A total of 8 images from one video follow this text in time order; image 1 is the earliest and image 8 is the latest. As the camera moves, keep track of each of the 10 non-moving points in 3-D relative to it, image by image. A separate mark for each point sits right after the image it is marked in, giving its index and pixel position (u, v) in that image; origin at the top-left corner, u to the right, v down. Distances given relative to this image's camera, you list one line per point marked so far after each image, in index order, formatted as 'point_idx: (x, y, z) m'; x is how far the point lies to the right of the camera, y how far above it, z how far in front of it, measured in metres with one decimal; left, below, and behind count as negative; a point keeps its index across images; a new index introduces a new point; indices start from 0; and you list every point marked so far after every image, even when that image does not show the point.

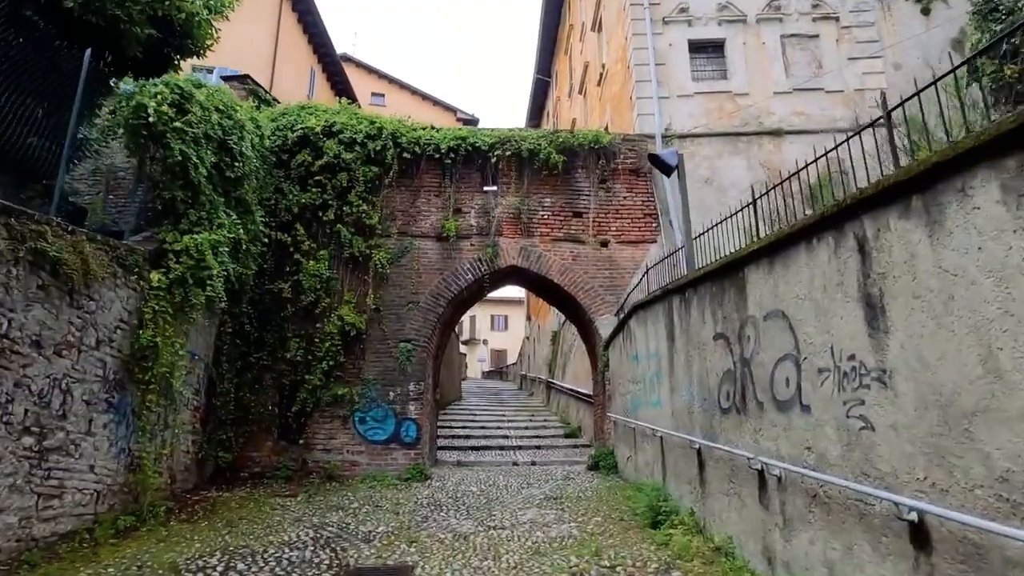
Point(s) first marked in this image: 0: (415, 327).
0: (-1.5, -0.6, +9.7) m
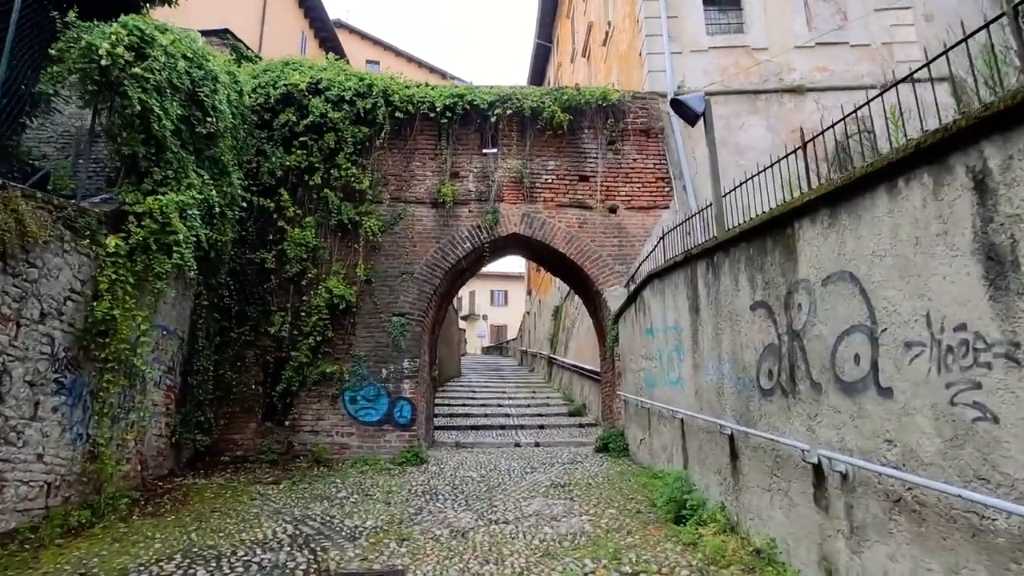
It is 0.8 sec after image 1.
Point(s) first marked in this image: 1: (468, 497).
0: (-1.4, -0.2, +9.0) m
1: (-0.4, -2.0, +6.3) m
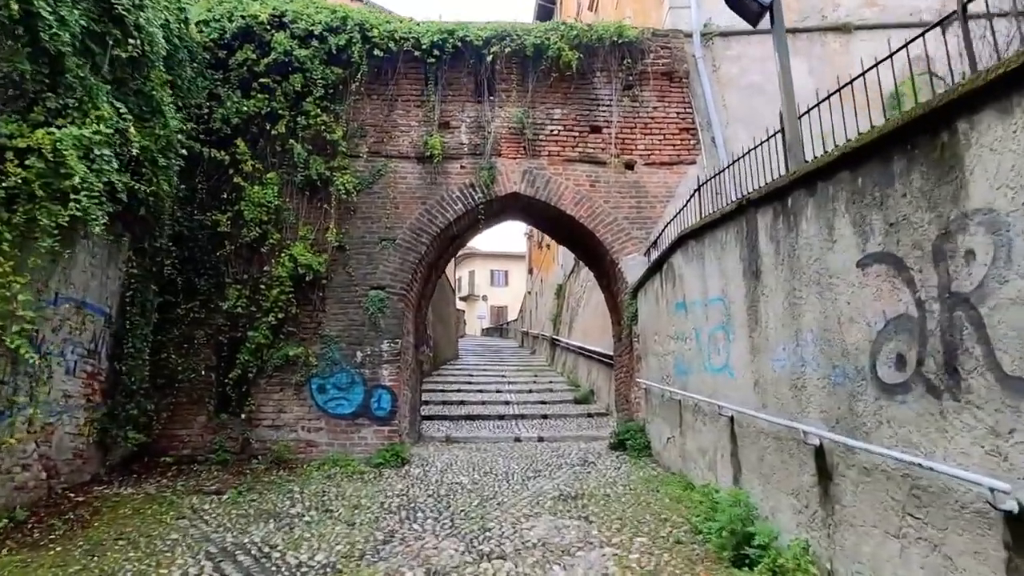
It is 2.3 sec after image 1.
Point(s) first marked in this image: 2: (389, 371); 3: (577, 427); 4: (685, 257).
0: (-1.5, +0.2, +7.6) m
1: (-0.4, -1.7, +4.9) m
2: (-1.4, -0.9, +7.2) m
3: (+0.9, -1.9, +9.0) m
4: (+1.5, +0.3, +5.7) m
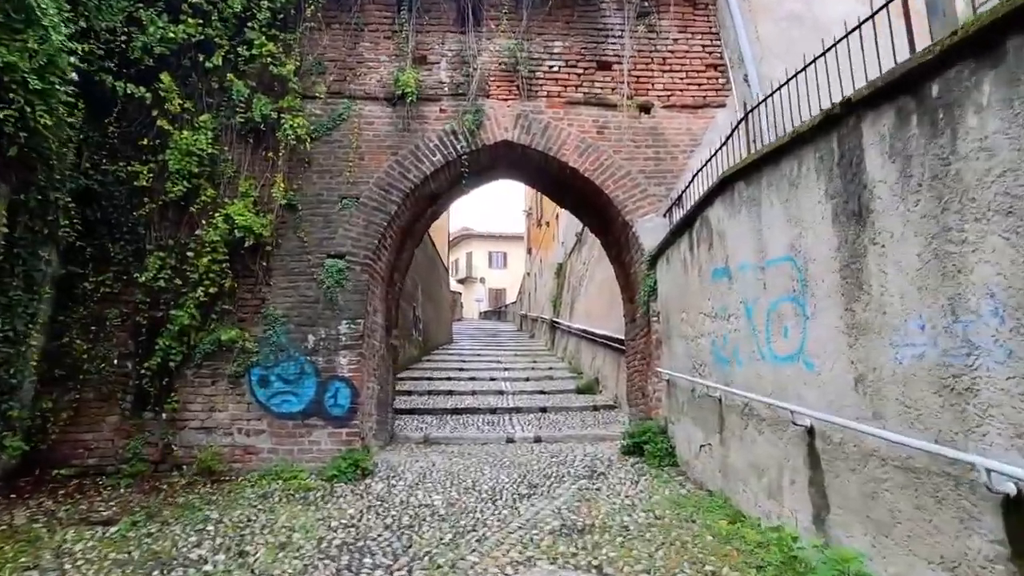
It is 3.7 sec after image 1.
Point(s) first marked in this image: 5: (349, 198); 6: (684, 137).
0: (-1.6, +0.5, +6.2) m
1: (-0.5, -1.5, +3.5) m
2: (-1.5, -0.6, +5.8) m
3: (+0.8, -1.6, +7.6) m
4: (+1.4, +0.5, +4.2) m
5: (-1.6, +0.9, +6.4) m
6: (+1.8, +1.6, +6.8) m
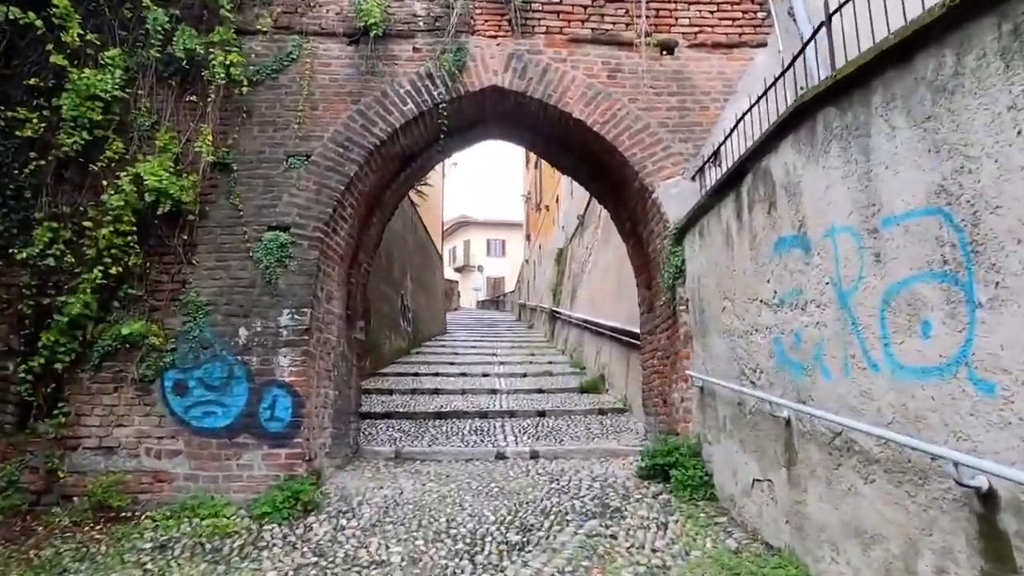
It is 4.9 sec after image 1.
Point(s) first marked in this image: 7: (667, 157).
0: (-1.6, +0.7, +4.9) m
1: (-0.6, -1.4, +2.3) m
2: (-1.5, -0.5, +4.5) m
3: (+0.7, -1.4, +6.3) m
4: (+1.3, +0.6, +3.0) m
5: (-1.7, +1.0, +5.1) m
6: (+1.7, +1.7, +5.5) m
7: (+1.2, +1.0, +5.2) m
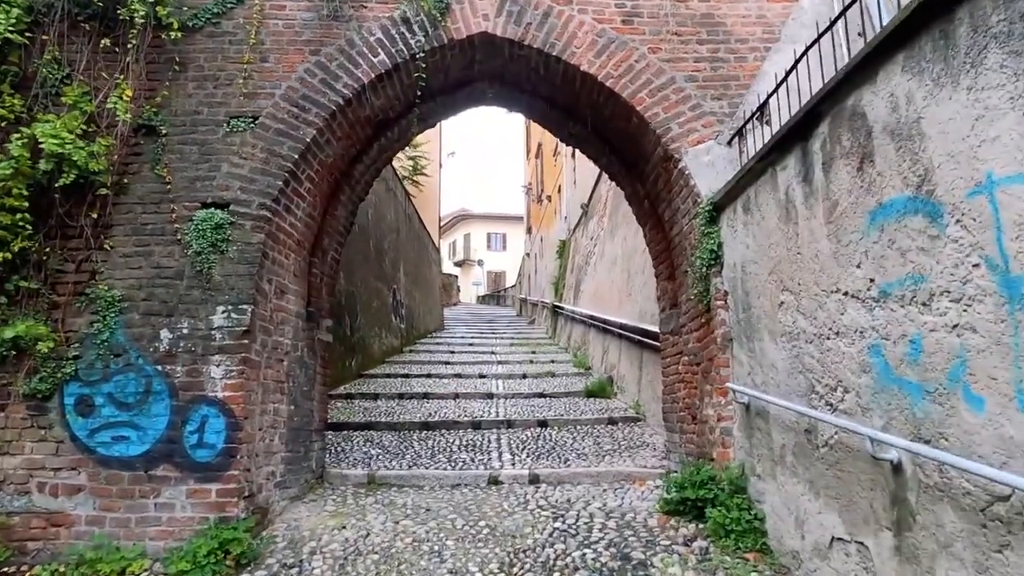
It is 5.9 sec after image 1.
0: (-1.7, +0.7, +4.0) m
1: (-0.6, -1.3, +1.4) m
2: (-1.6, -0.4, +3.6) m
3: (+0.7, -1.3, +5.4) m
4: (+1.3, +0.7, +2.0) m
5: (-1.7, +1.1, +4.1) m
6: (+1.7, +1.8, +4.5) m
7: (+1.2, +1.1, +4.2) m
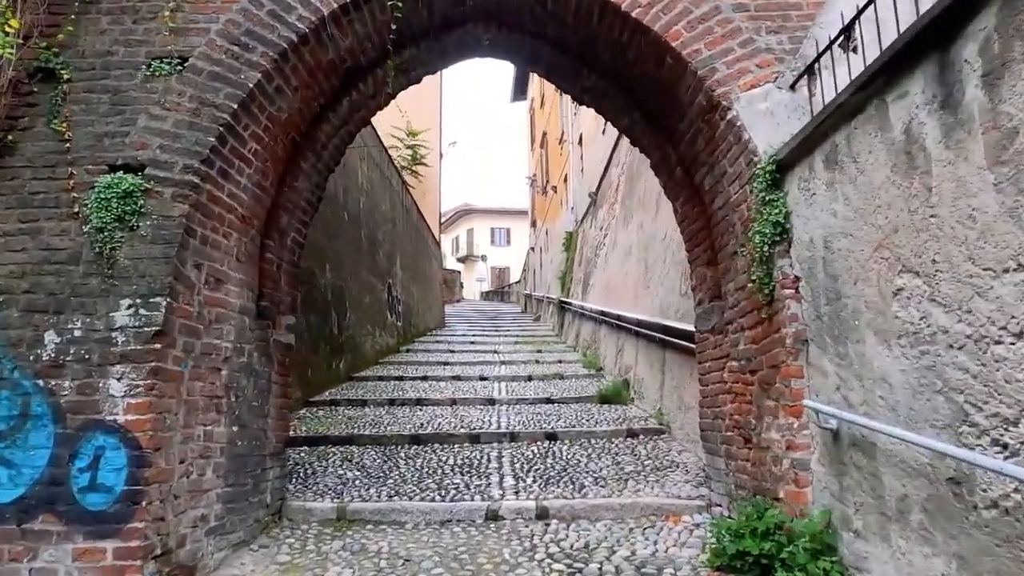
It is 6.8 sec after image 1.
0: (-1.7, +0.8, +3.1) m
1: (-0.7, -1.3, +0.5) m
2: (-1.6, -0.4, +2.7) m
3: (+0.7, -1.3, +4.5) m
4: (+1.3, +0.7, +1.1) m
5: (-1.7, +1.1, +3.2) m
6: (+1.7, +1.8, +3.6) m
7: (+1.2, +1.2, +3.3) m
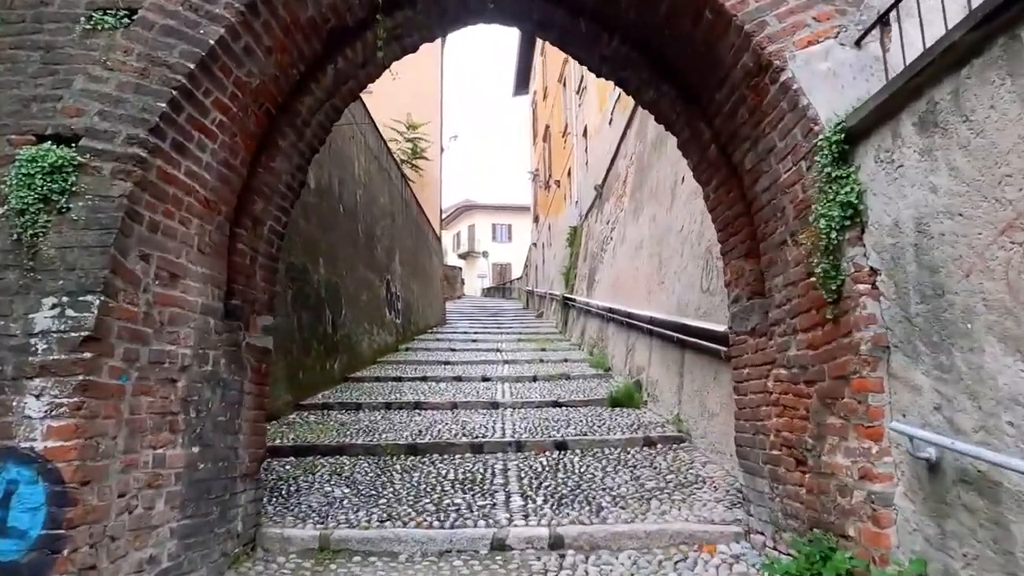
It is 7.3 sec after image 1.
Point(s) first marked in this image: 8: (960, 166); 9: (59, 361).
0: (-1.6, +0.8, +2.6) m
1: (-0.6, -1.3, 0.0) m
2: (-1.5, -0.4, +2.2) m
3: (+0.8, -1.2, +4.0) m
4: (+1.3, +0.7, +0.6) m
5: (-1.7, +1.1, +2.7) m
6: (+1.7, +1.9, +3.1) m
7: (+1.2, +1.2, +2.8) m
8: (+1.3, +0.4, +2.0) m
9: (-1.5, -0.2, +2.2) m
